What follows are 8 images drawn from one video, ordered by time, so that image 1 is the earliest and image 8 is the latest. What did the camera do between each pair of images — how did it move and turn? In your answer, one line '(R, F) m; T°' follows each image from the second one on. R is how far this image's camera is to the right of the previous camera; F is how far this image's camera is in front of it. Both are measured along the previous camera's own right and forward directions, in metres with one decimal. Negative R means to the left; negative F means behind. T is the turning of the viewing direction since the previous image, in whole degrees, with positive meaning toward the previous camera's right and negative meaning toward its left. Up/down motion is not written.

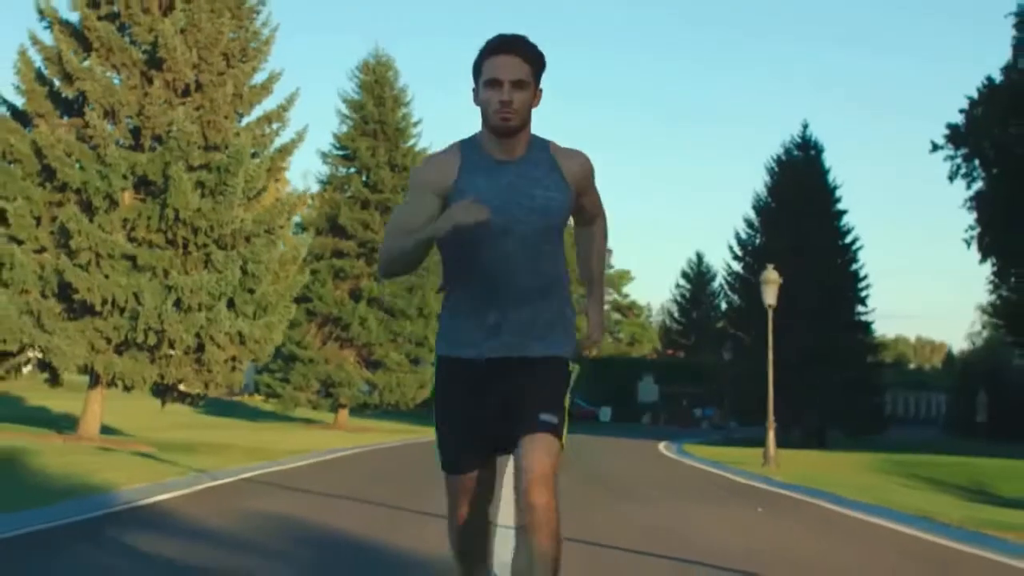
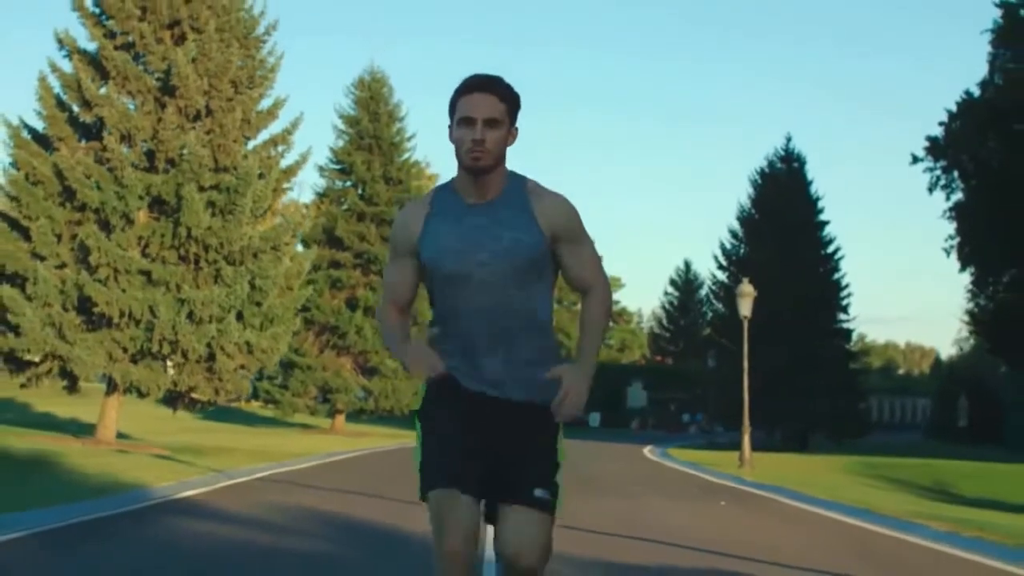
(0.0, -1.9) m; 0°
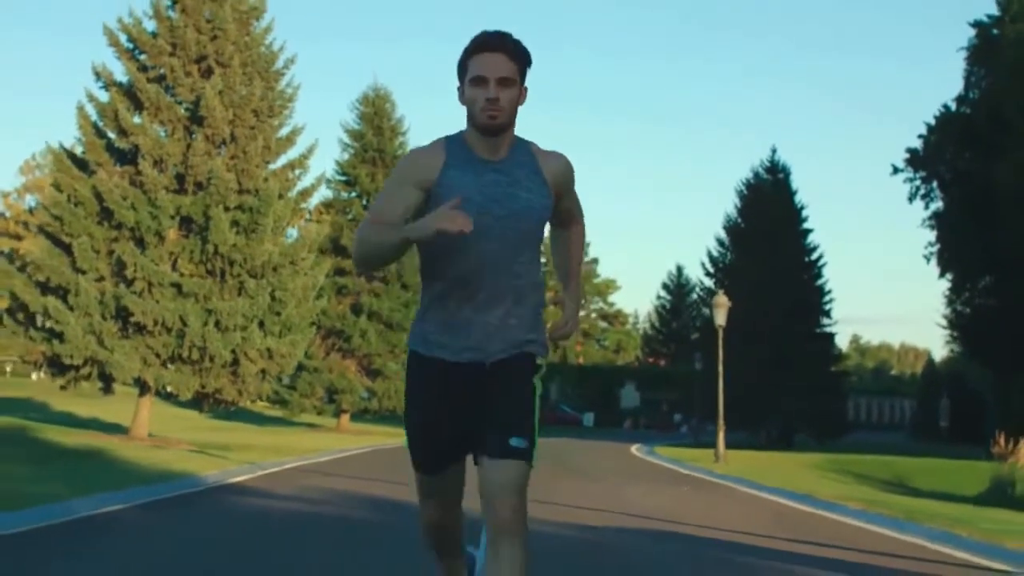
(0.0, -3.1) m; 0°
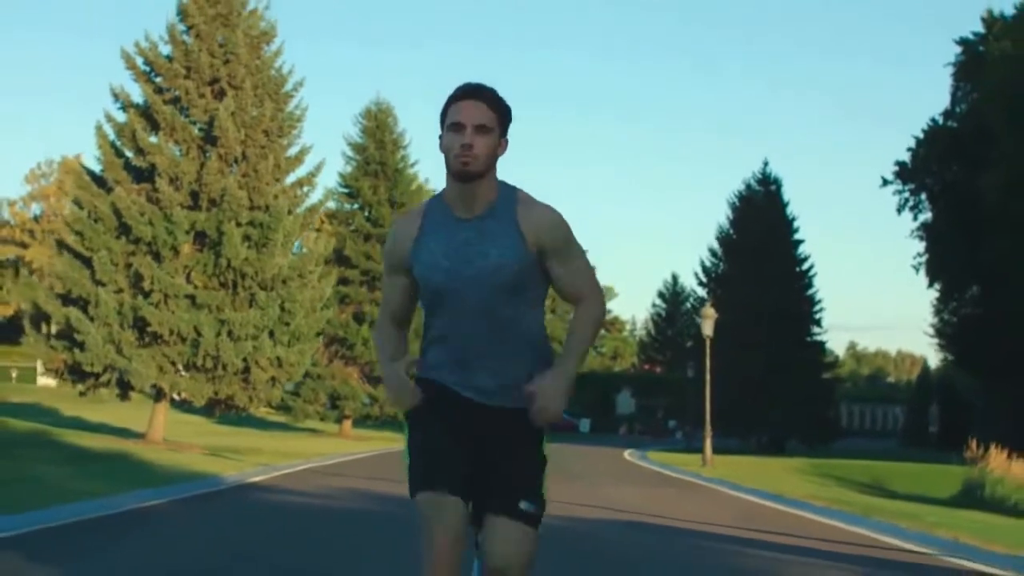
(0.0, -1.8) m; 0°
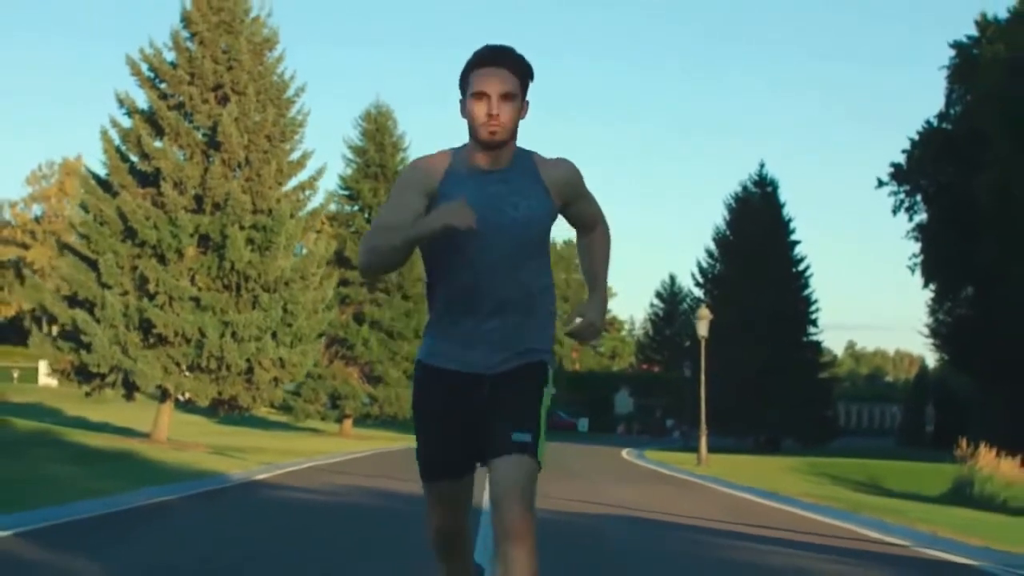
(0.0, -0.7) m; 0°
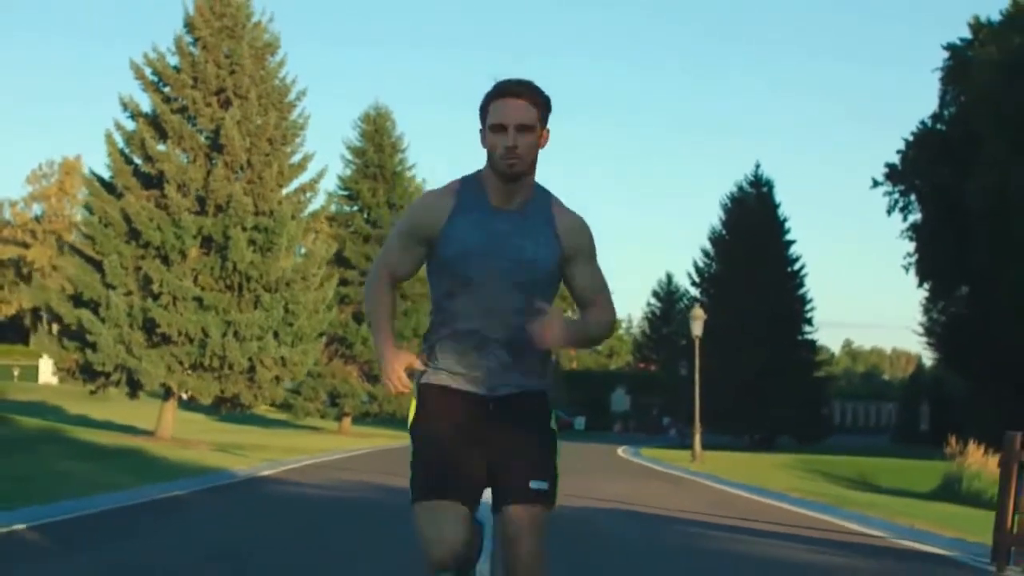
(0.0, -0.7) m; 0°
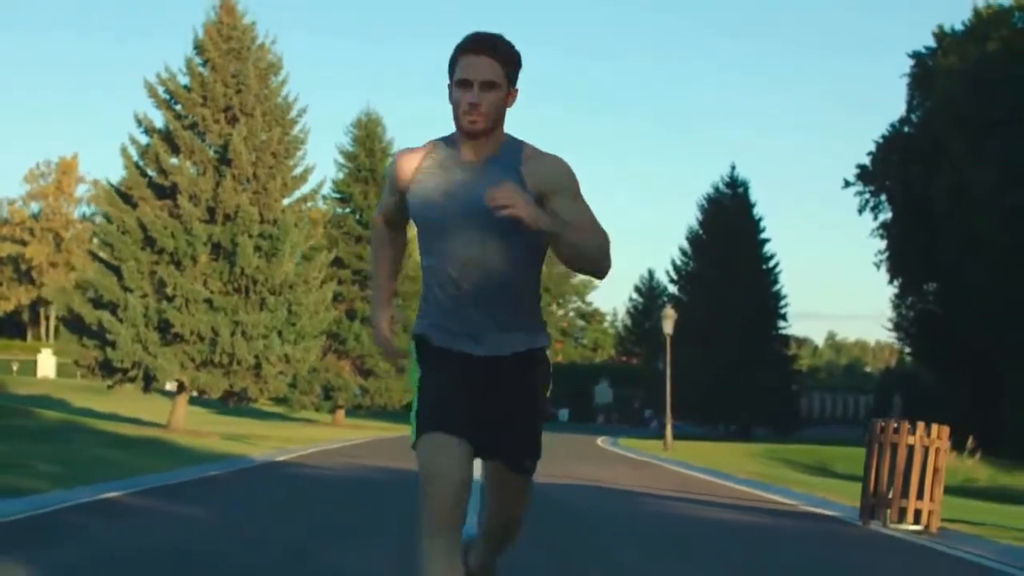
(0.0, -3.1) m; +1°
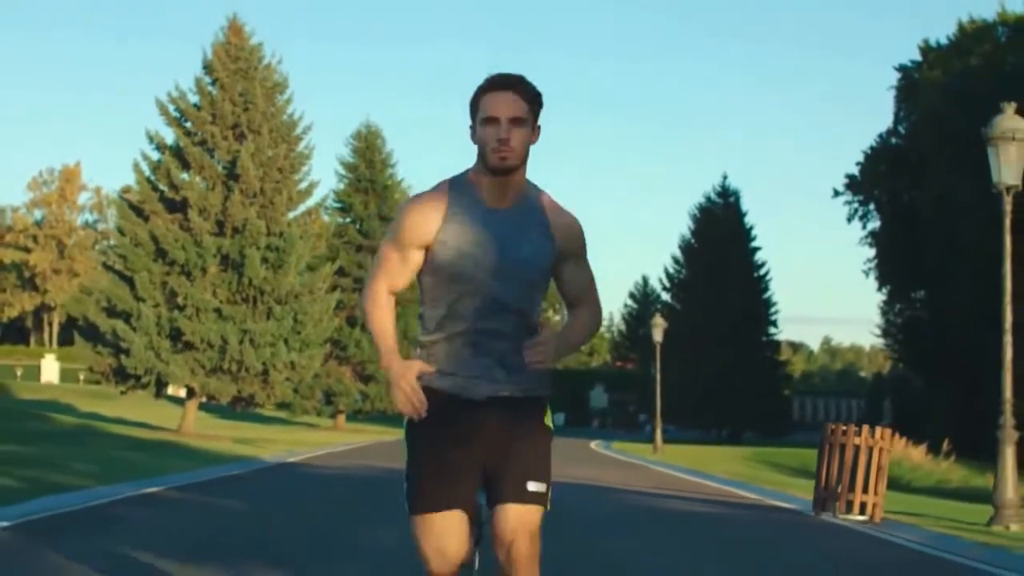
(0.0, -1.8) m; 0°
